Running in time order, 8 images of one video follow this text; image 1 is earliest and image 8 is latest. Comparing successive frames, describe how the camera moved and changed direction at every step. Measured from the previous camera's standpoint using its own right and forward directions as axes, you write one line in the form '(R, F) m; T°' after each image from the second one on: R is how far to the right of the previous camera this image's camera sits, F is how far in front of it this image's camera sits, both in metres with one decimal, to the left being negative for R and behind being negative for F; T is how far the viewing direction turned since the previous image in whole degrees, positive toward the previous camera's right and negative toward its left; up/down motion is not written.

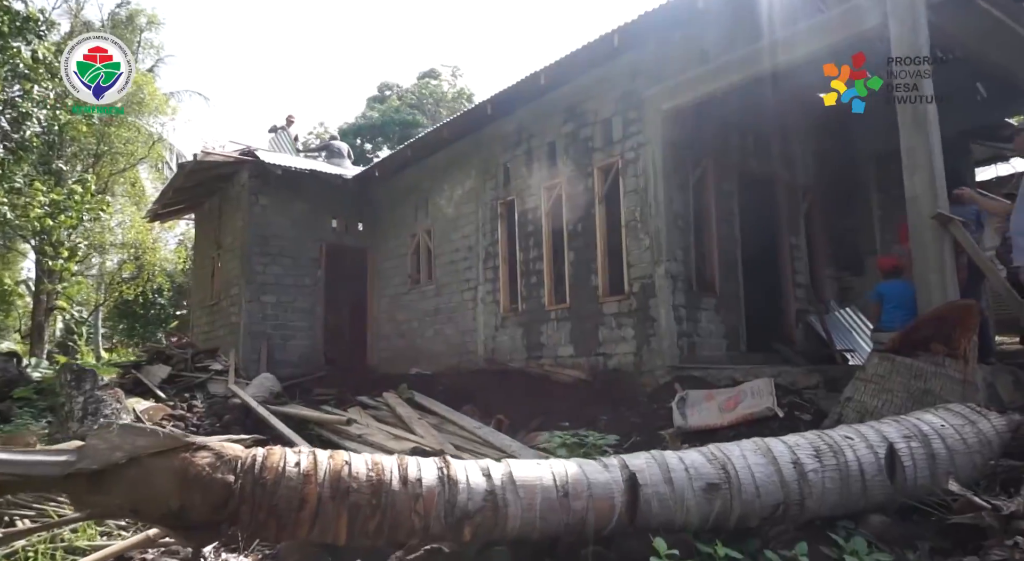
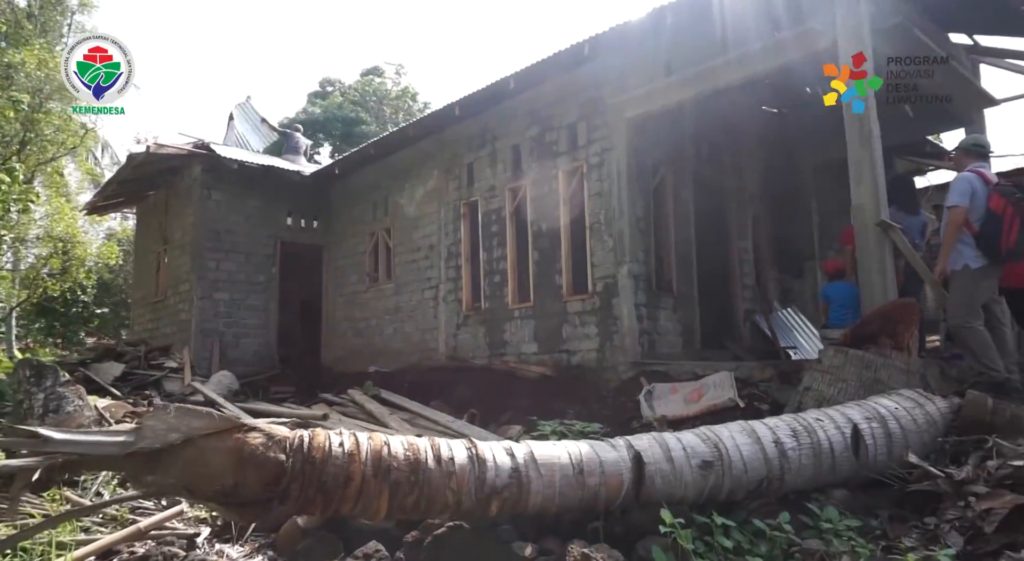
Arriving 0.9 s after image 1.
(-0.3, -0.2) m; +5°
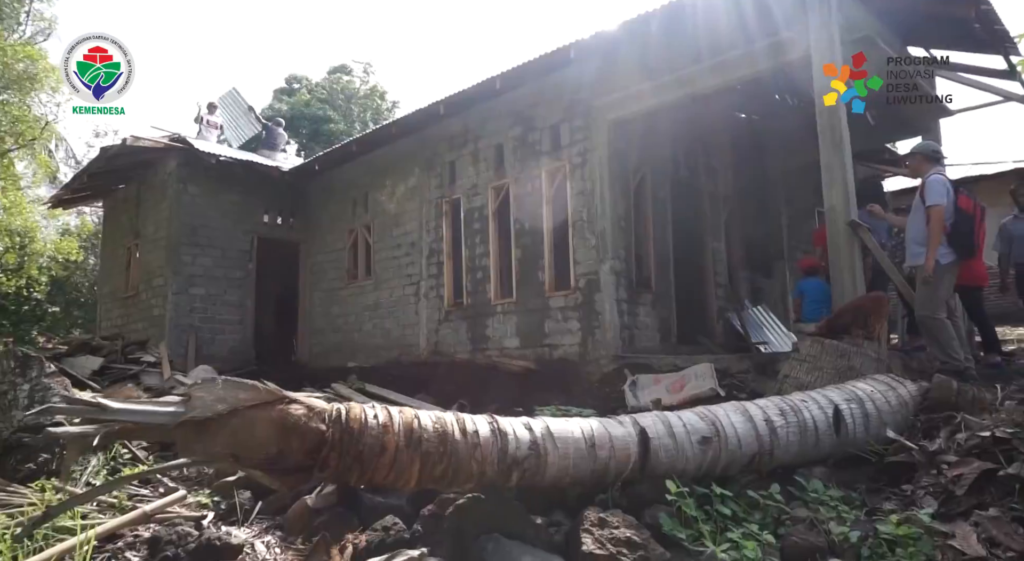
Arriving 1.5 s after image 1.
(-0.2, -0.2) m; +3°
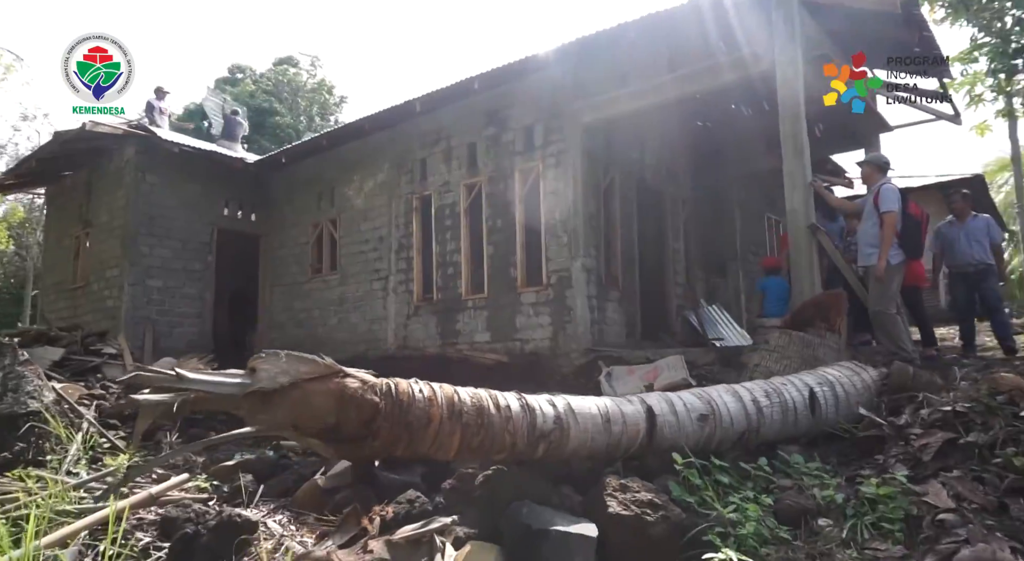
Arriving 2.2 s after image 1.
(-0.4, -0.2) m; +5°
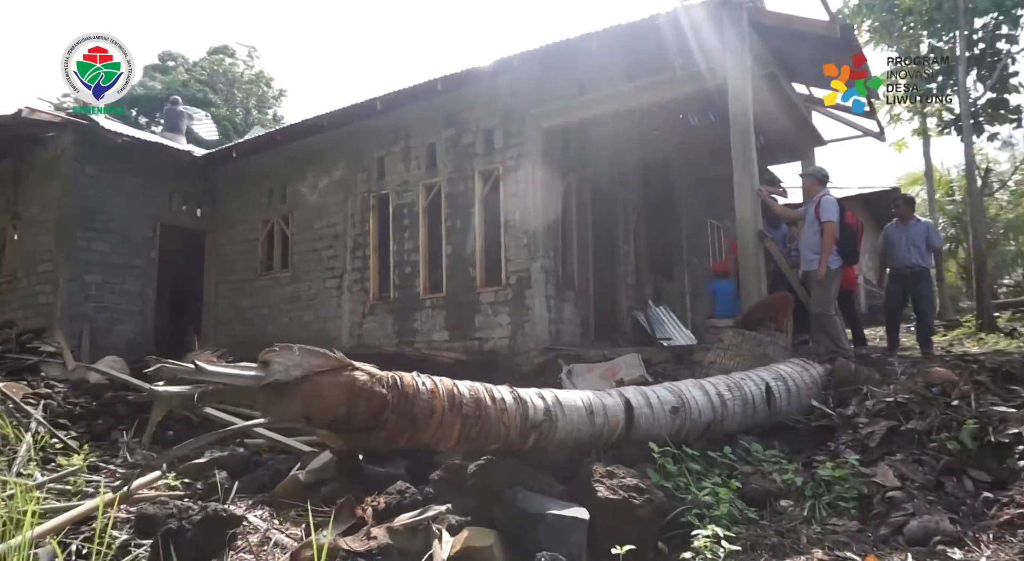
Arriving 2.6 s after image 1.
(-0.3, -0.1) m; +5°
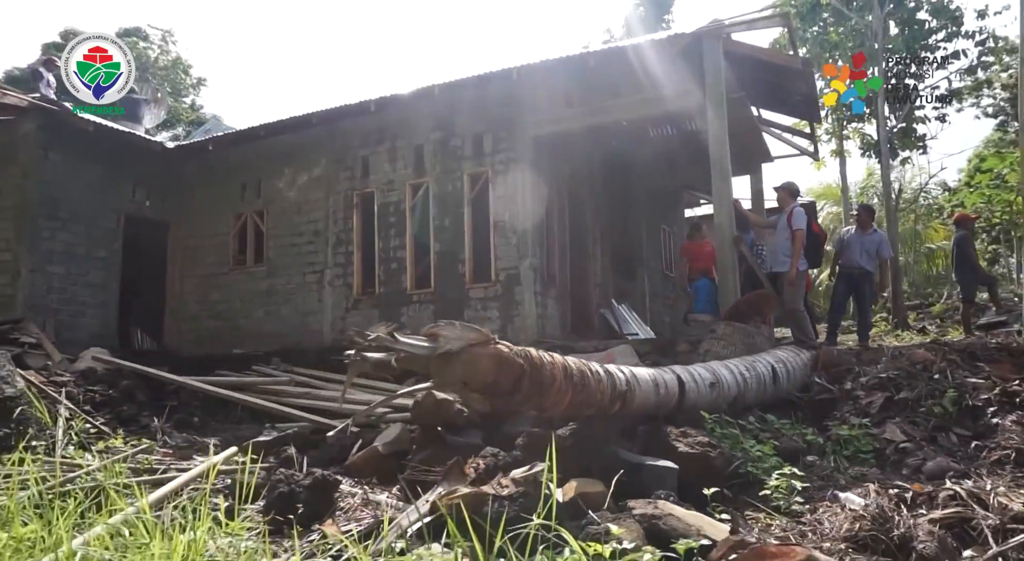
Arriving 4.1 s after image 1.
(-1.0, -0.5) m; +8°
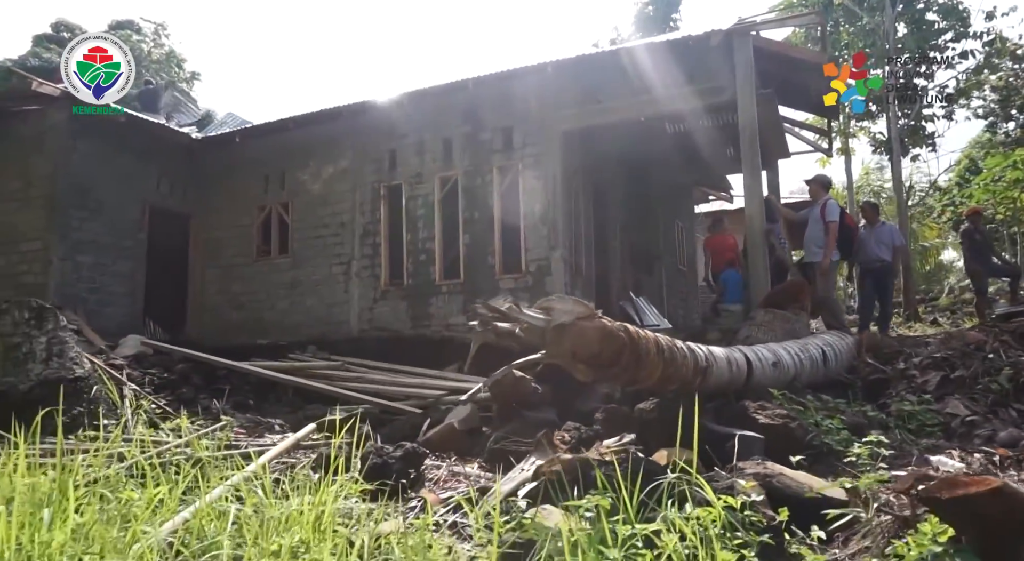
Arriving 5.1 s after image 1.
(-0.6, -0.2) m; +1°
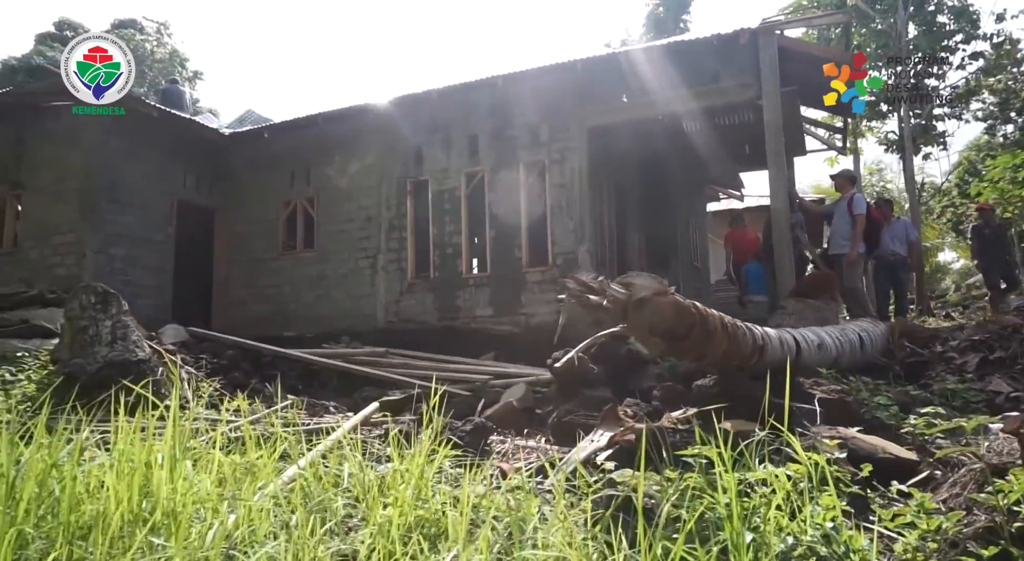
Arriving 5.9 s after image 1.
(-0.4, -0.2) m; +1°
